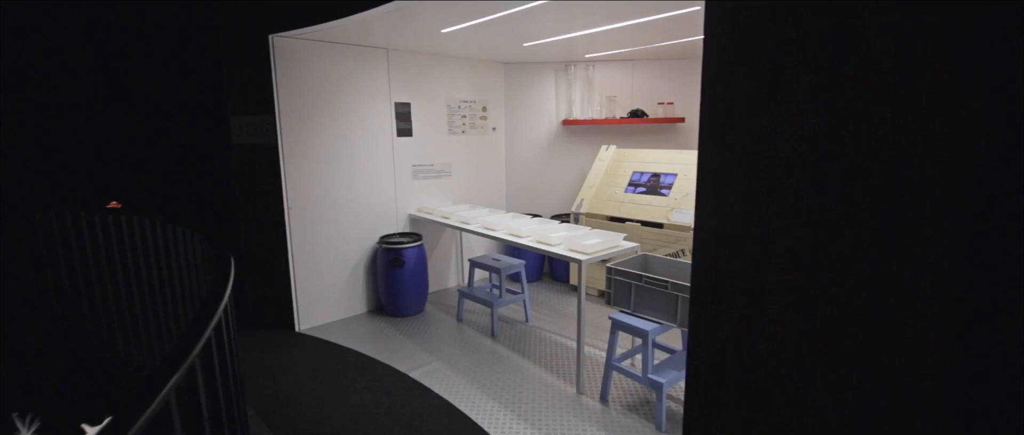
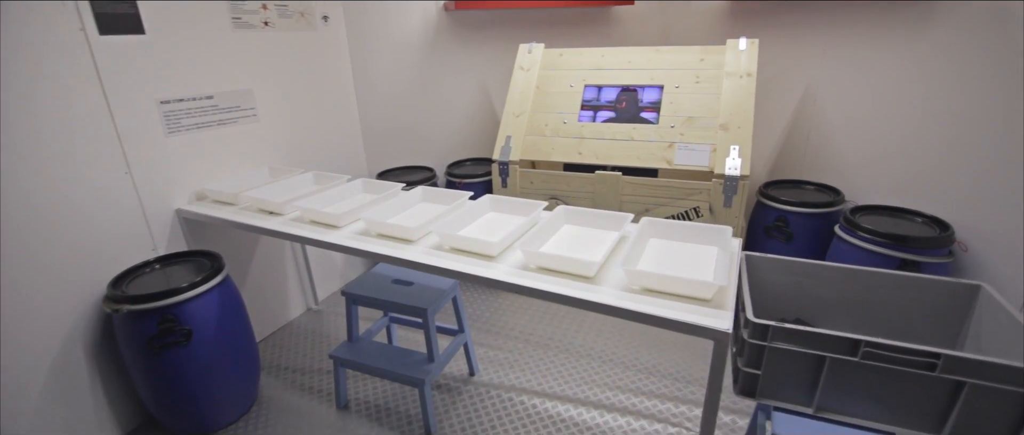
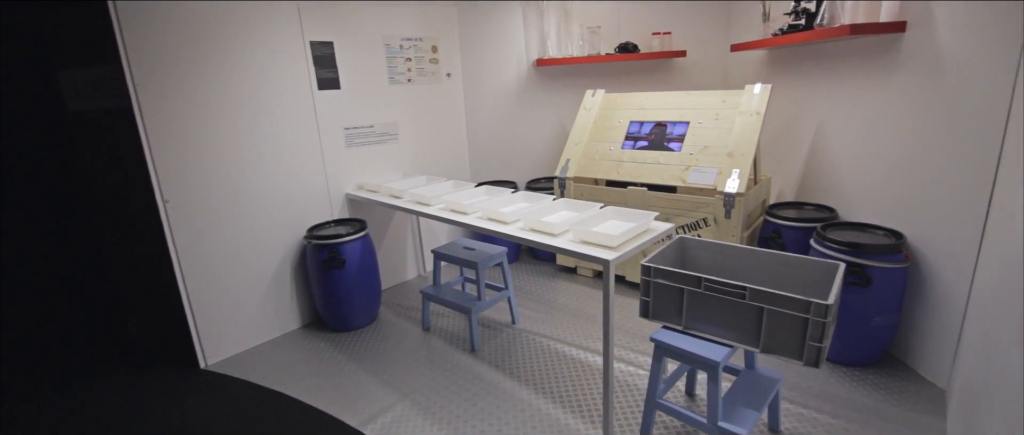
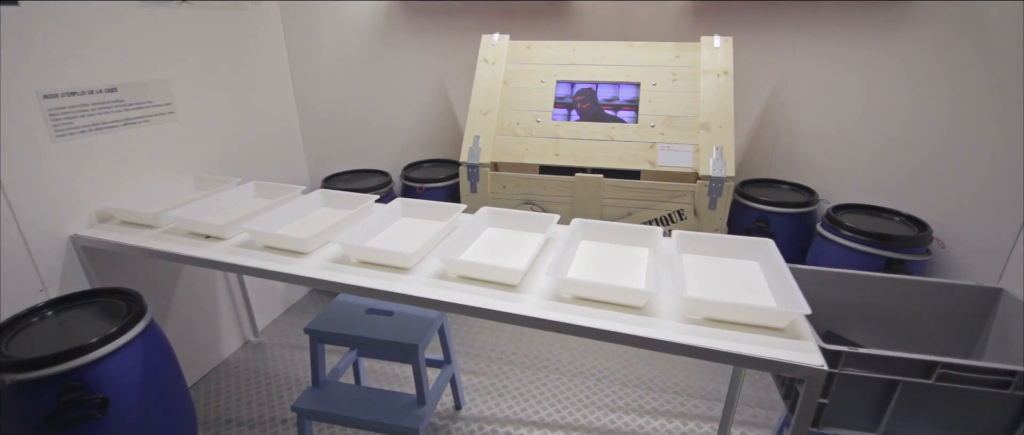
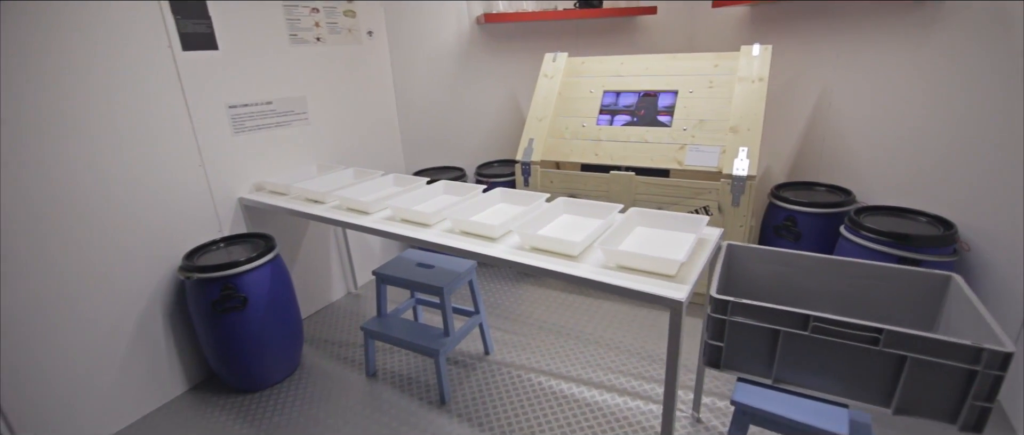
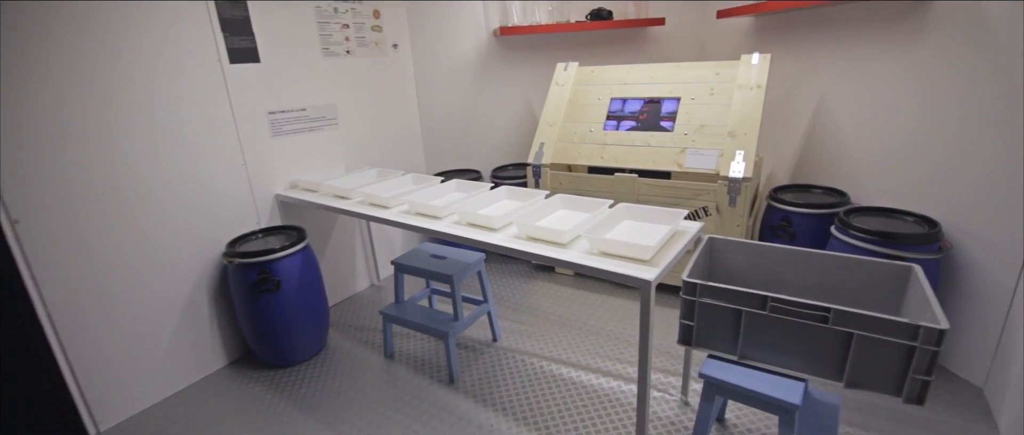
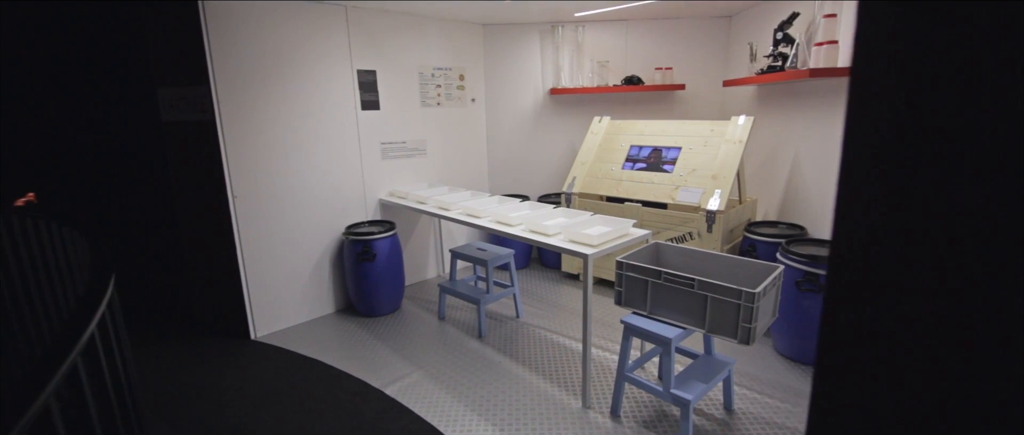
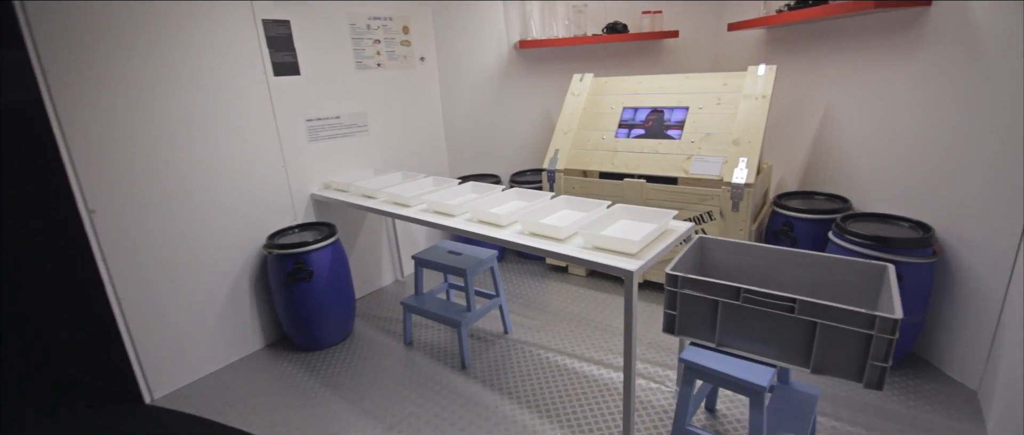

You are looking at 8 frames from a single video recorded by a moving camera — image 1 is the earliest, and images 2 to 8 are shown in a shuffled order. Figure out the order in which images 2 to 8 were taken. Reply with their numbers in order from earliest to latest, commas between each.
7, 3, 8, 6, 5, 2, 4
